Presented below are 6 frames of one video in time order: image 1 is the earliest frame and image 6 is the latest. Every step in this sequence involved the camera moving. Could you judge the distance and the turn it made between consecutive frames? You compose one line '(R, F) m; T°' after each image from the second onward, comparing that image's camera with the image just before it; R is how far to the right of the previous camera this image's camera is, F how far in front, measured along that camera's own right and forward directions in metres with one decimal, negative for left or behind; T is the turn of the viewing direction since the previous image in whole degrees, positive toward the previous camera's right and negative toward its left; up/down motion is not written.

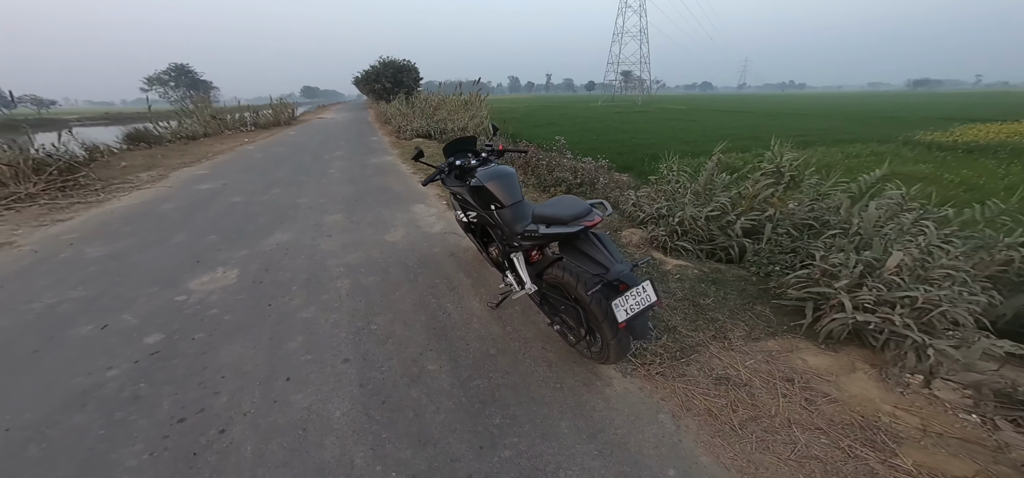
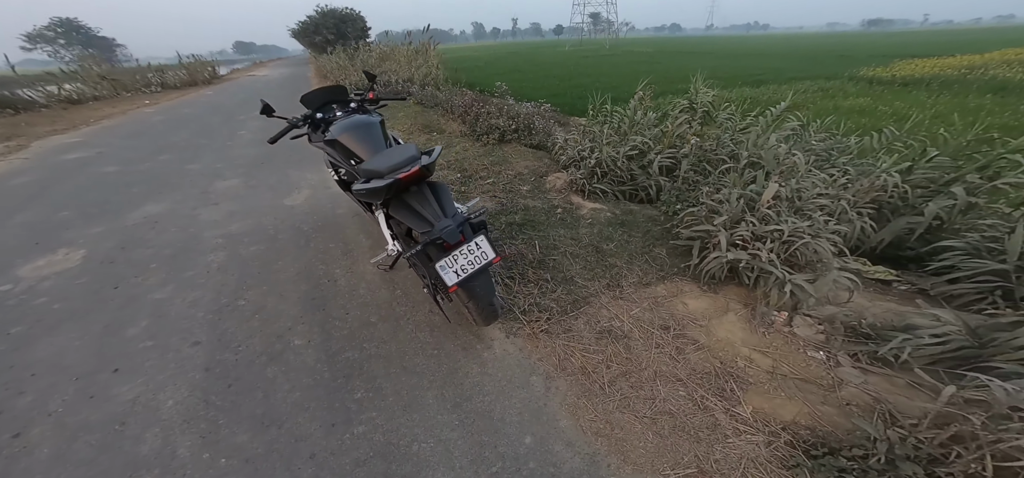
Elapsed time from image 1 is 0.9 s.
(+0.5, +0.2) m; +4°
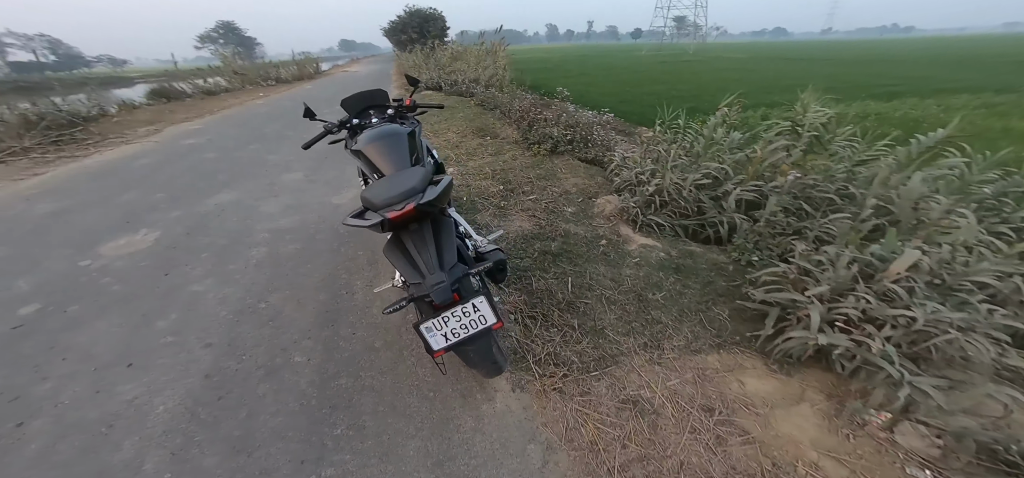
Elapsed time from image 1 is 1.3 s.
(+0.2, +0.3) m; -11°
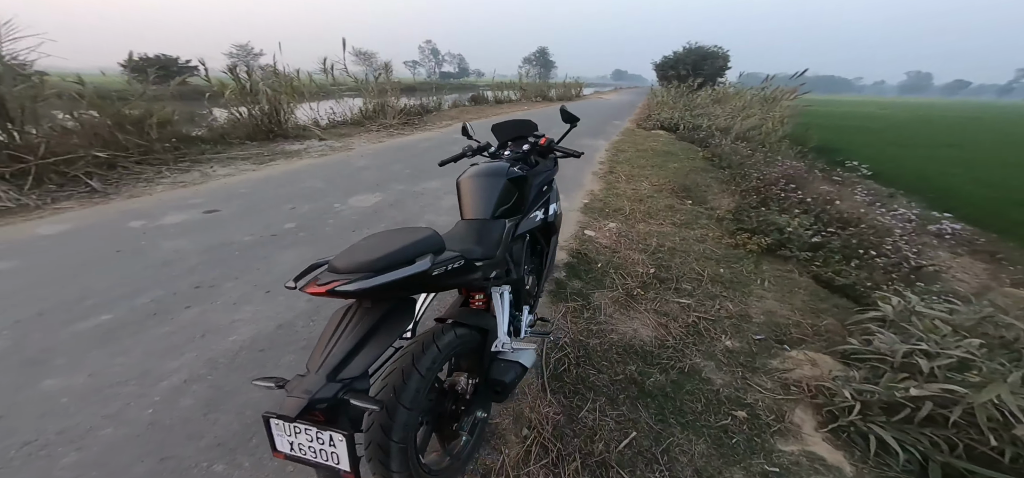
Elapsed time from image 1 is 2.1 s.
(+0.5, +0.6) m; -34°
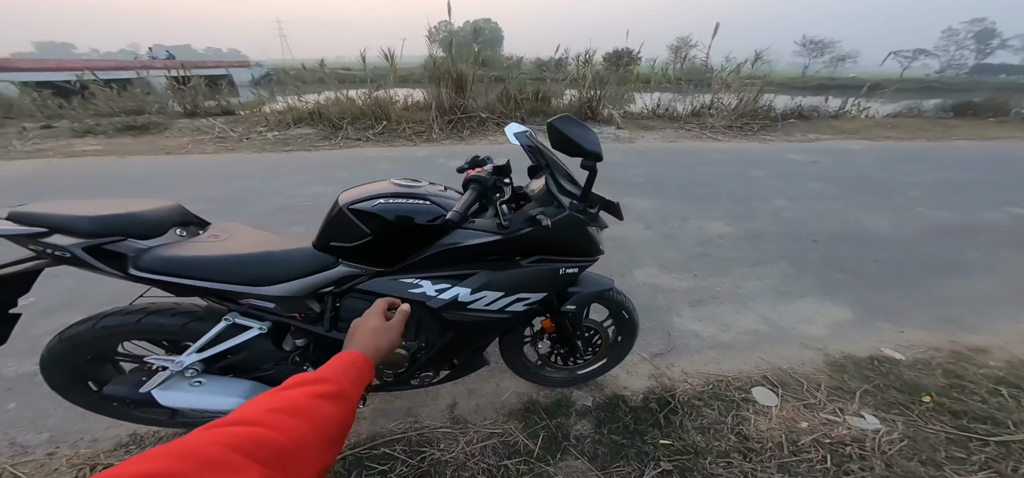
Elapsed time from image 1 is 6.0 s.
(+1.3, +1.4) m; -55°
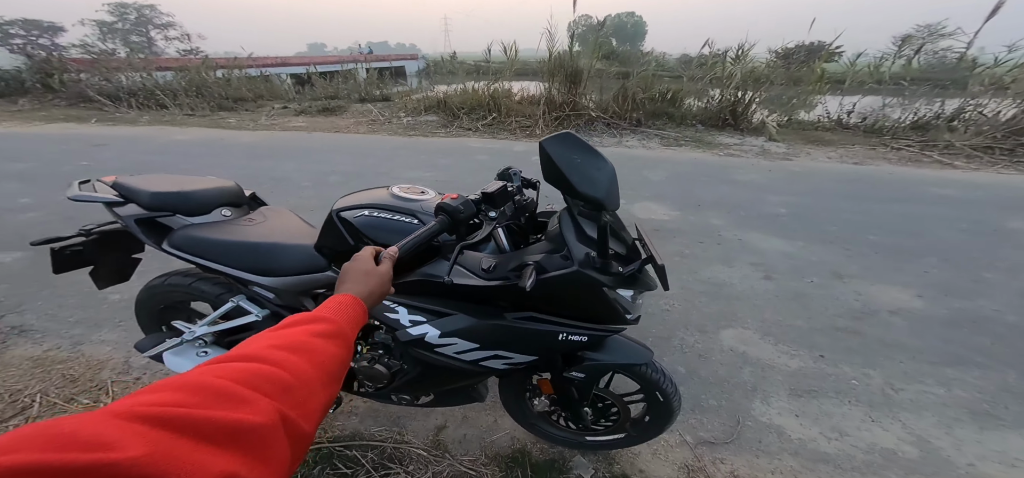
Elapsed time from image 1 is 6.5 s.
(+0.4, +0.3) m; -21°
